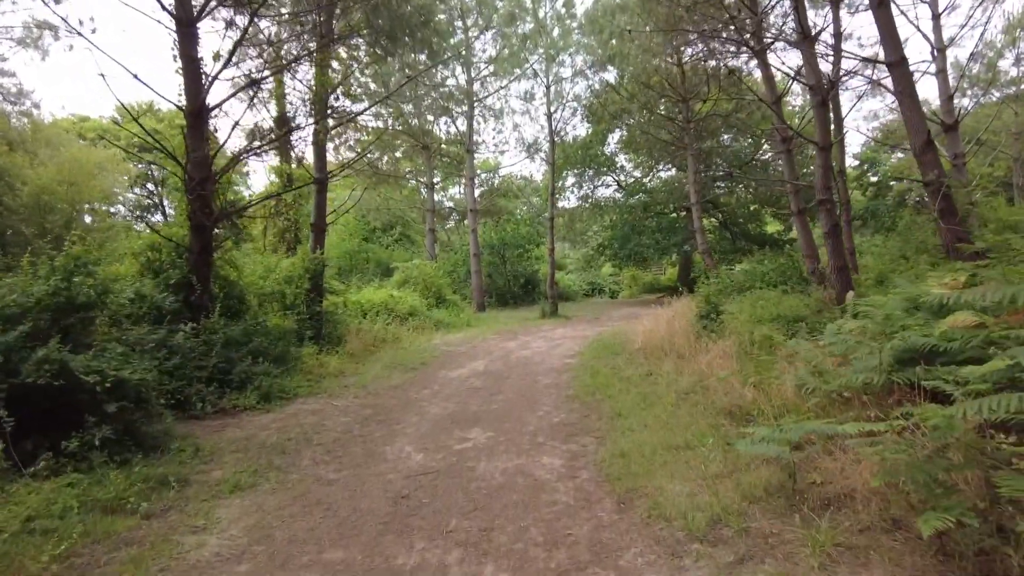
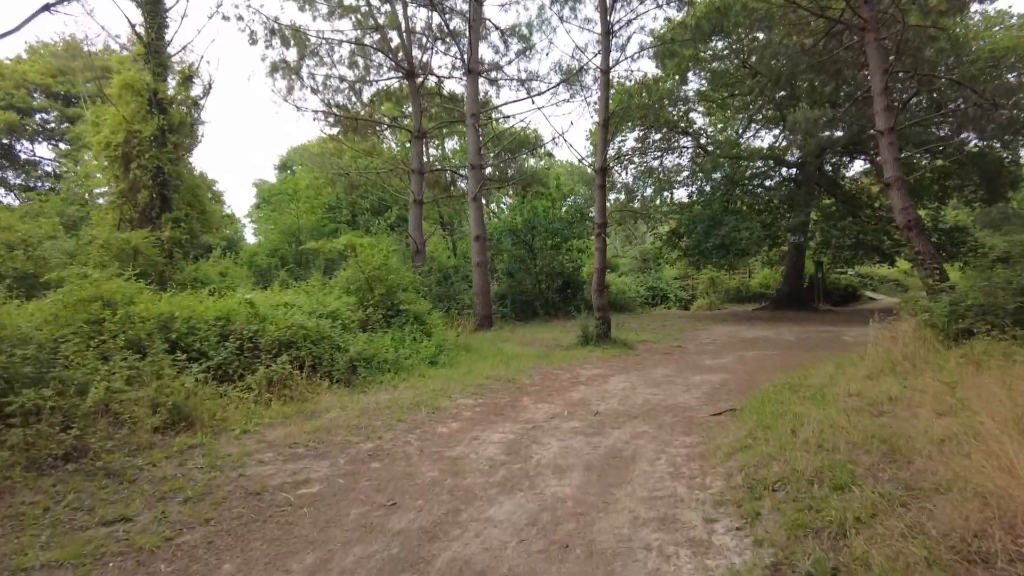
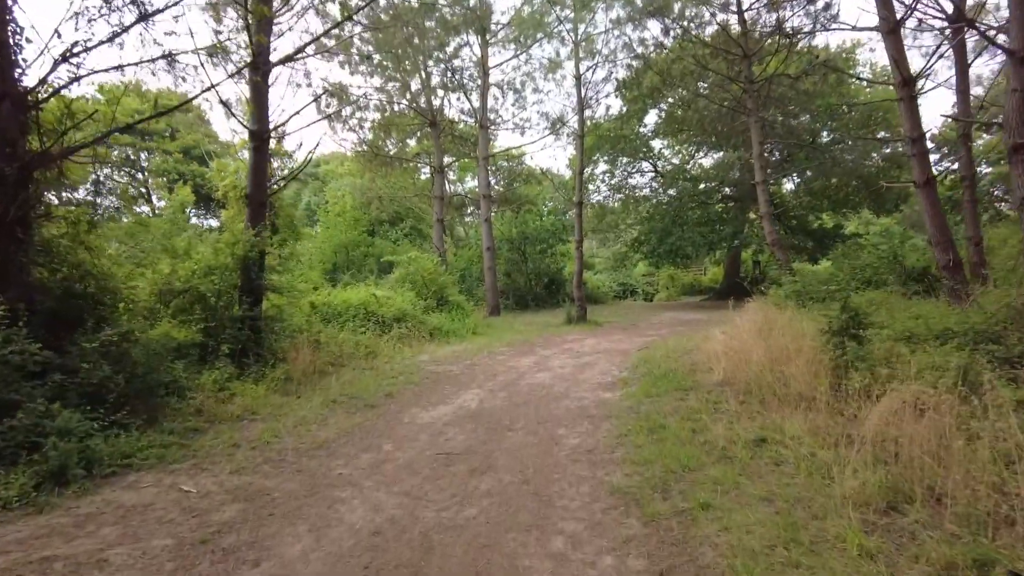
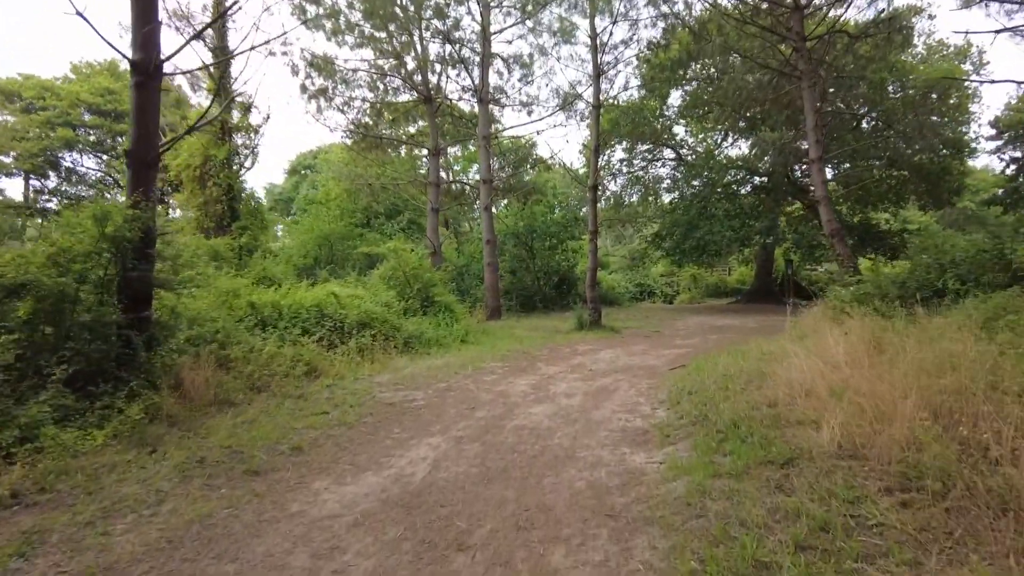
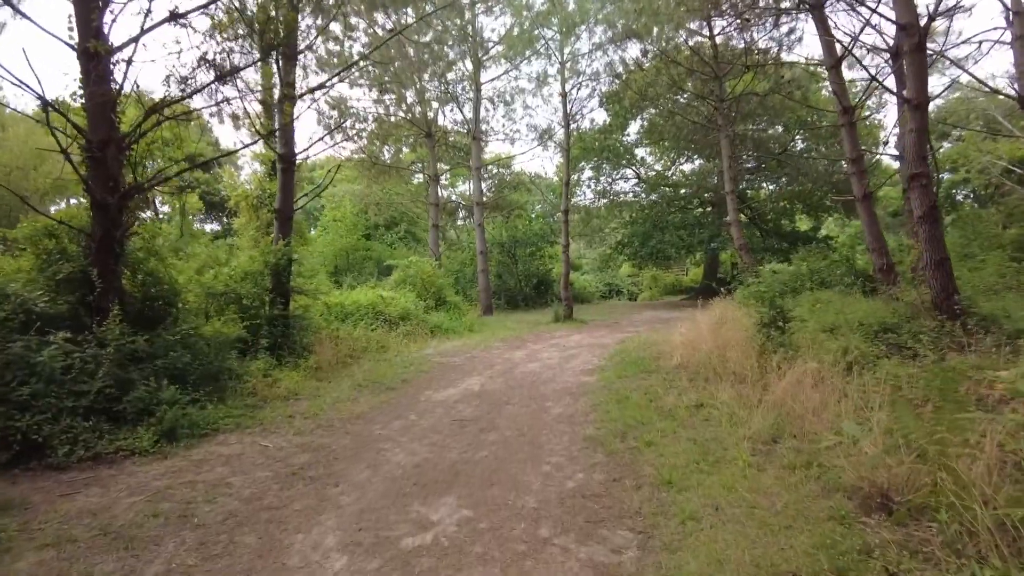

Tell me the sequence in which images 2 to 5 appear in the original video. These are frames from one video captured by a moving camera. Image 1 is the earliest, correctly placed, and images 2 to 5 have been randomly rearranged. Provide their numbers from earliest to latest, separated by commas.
5, 3, 4, 2
